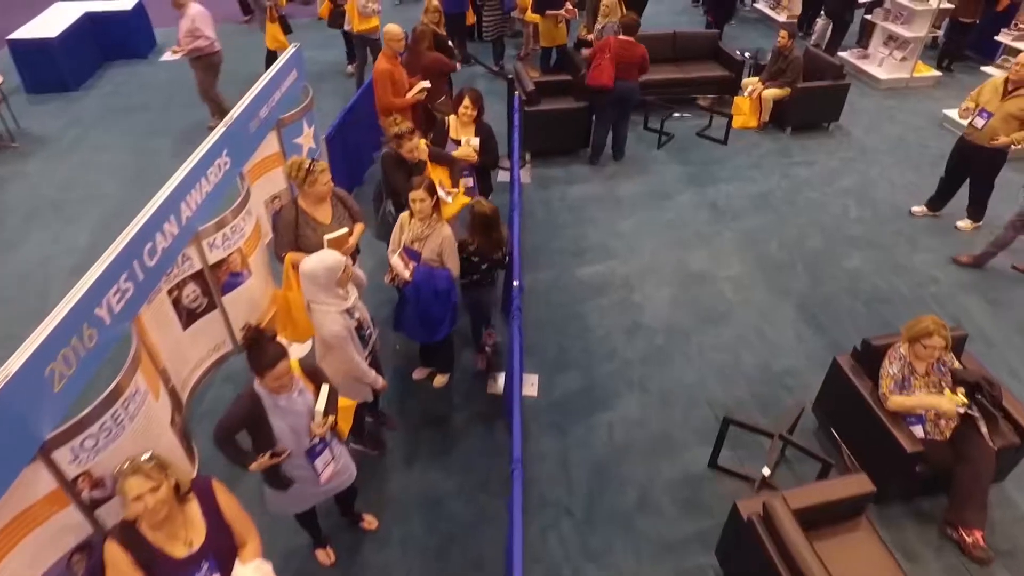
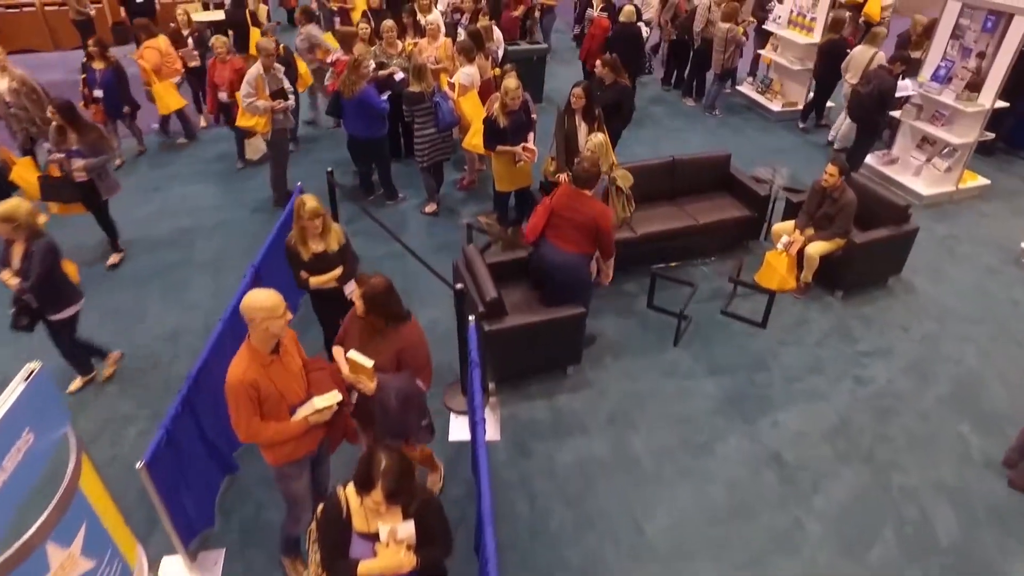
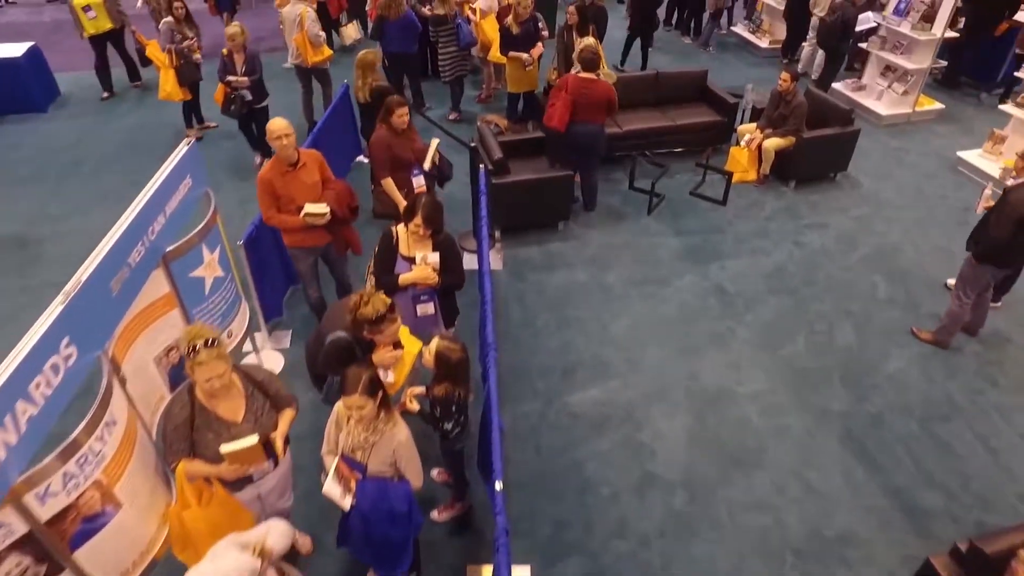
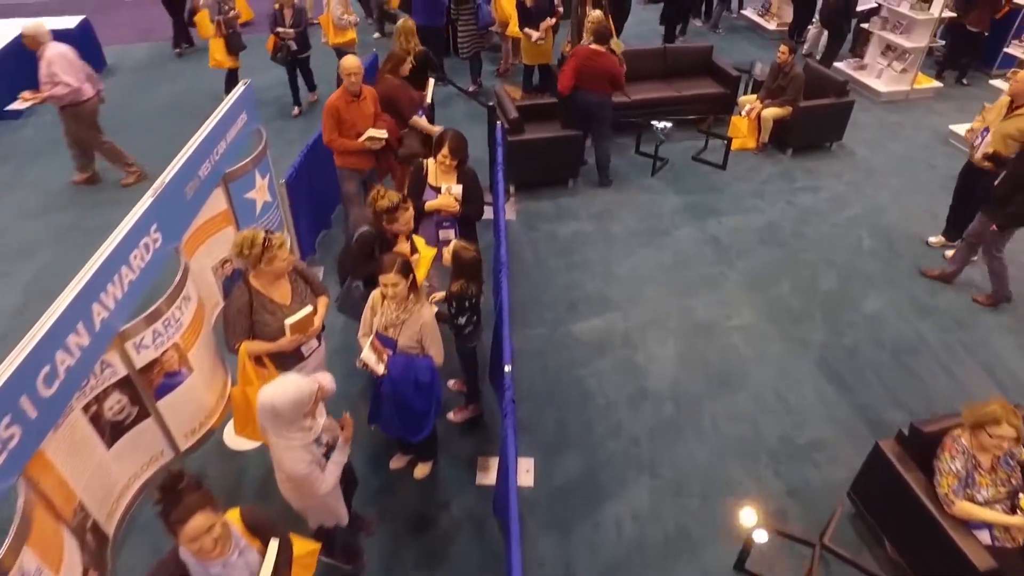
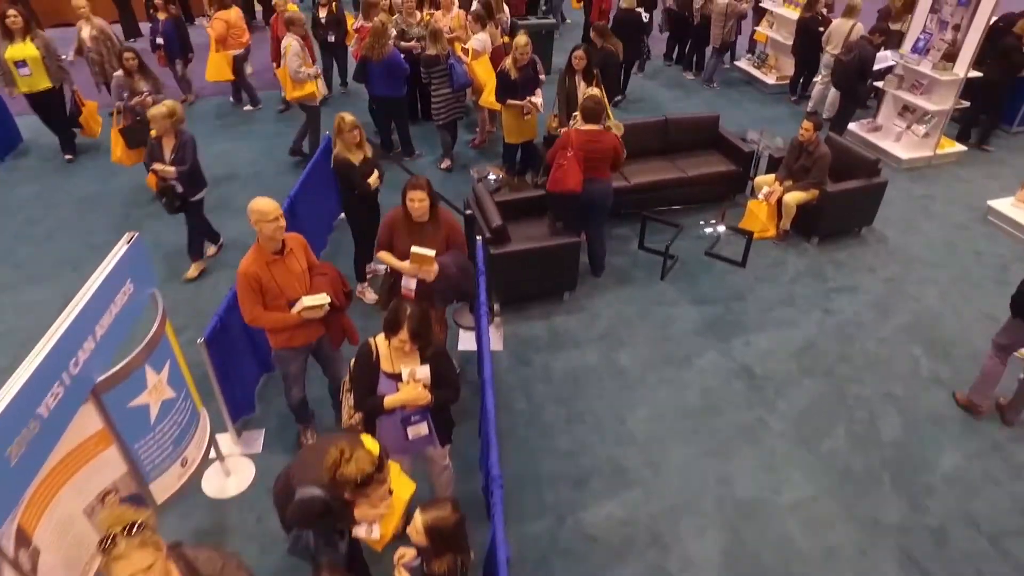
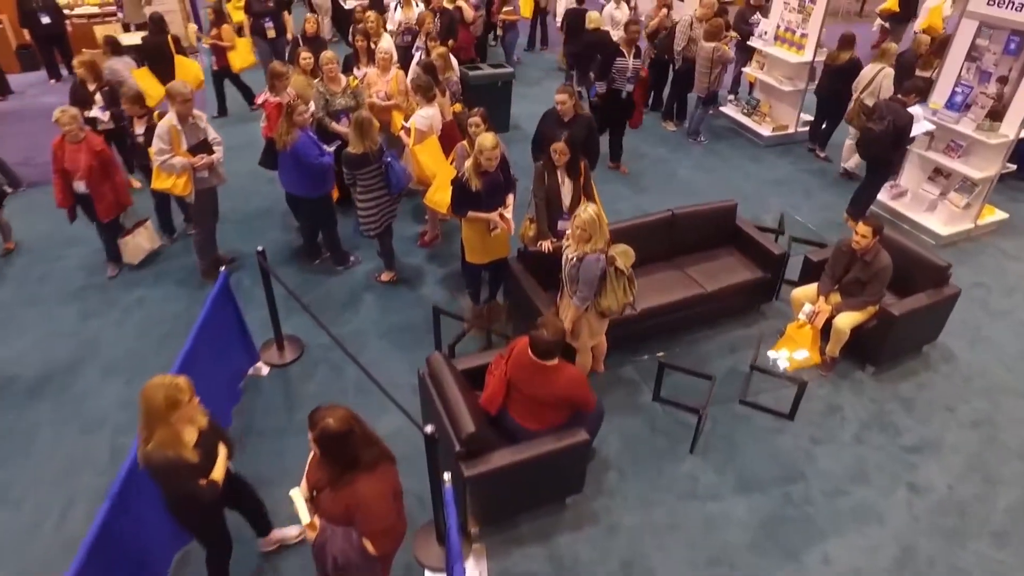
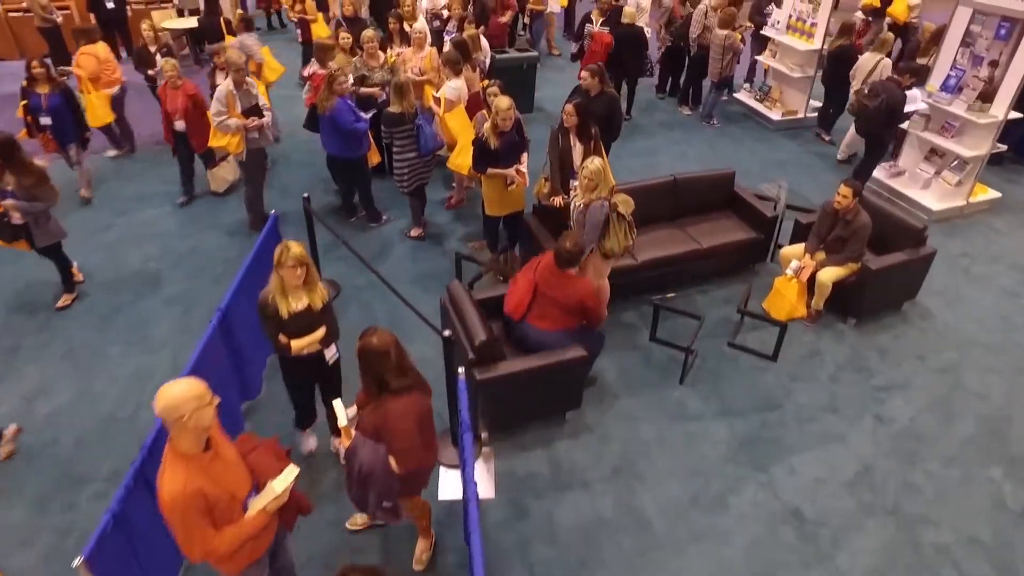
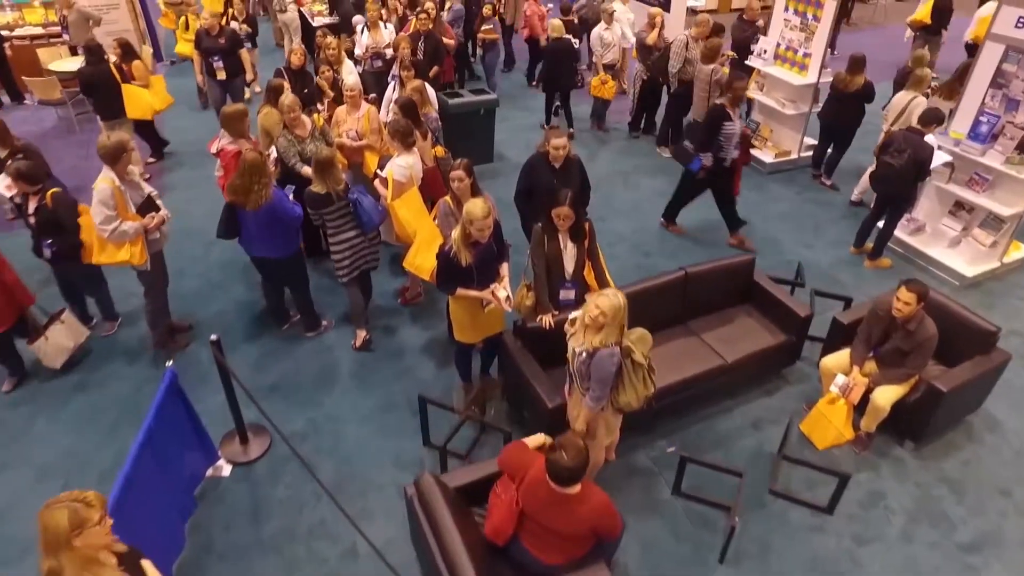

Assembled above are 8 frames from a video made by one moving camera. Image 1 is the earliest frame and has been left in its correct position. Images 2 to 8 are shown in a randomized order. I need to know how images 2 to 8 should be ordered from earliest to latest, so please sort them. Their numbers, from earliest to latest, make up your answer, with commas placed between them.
4, 3, 5, 2, 7, 6, 8
